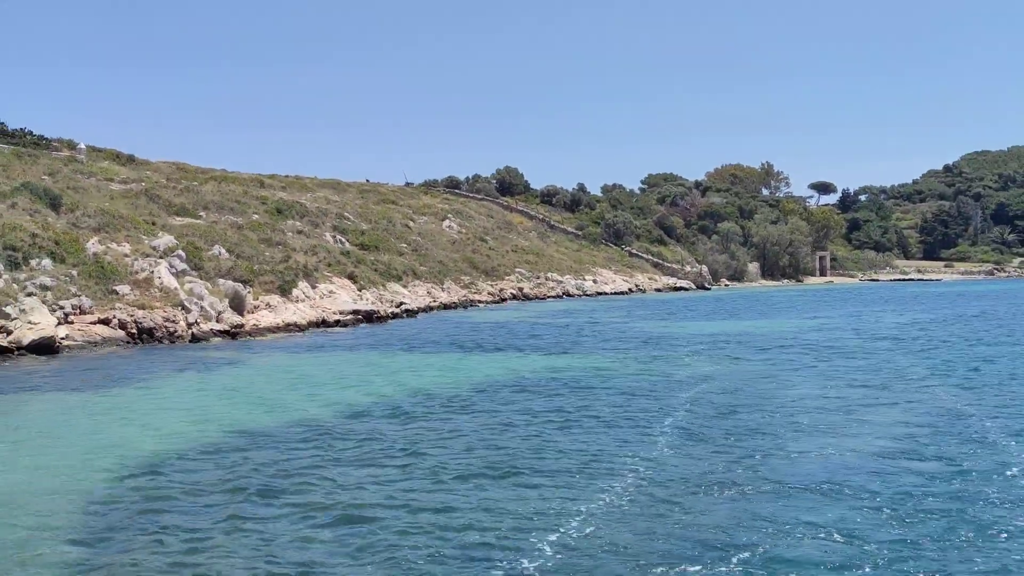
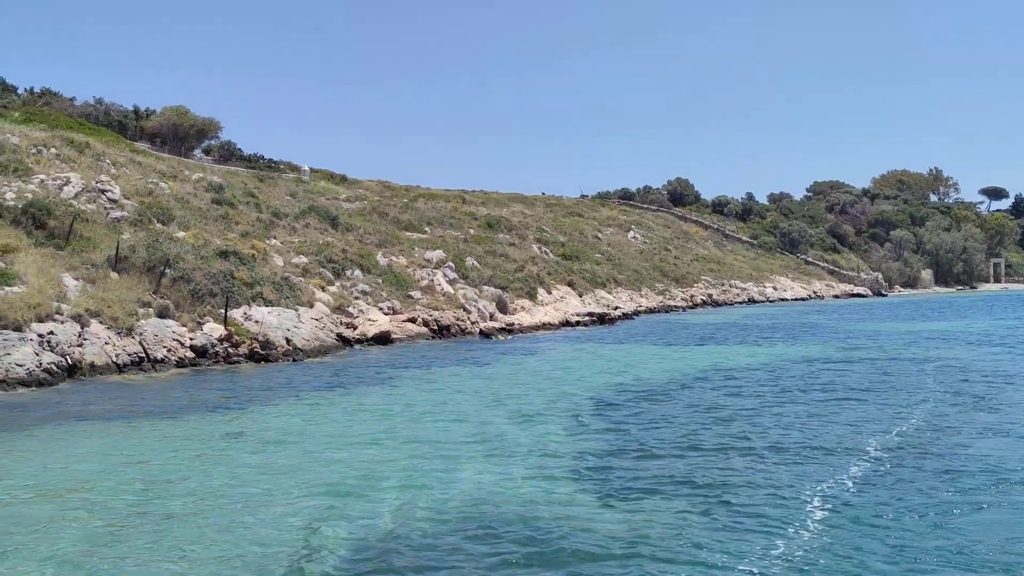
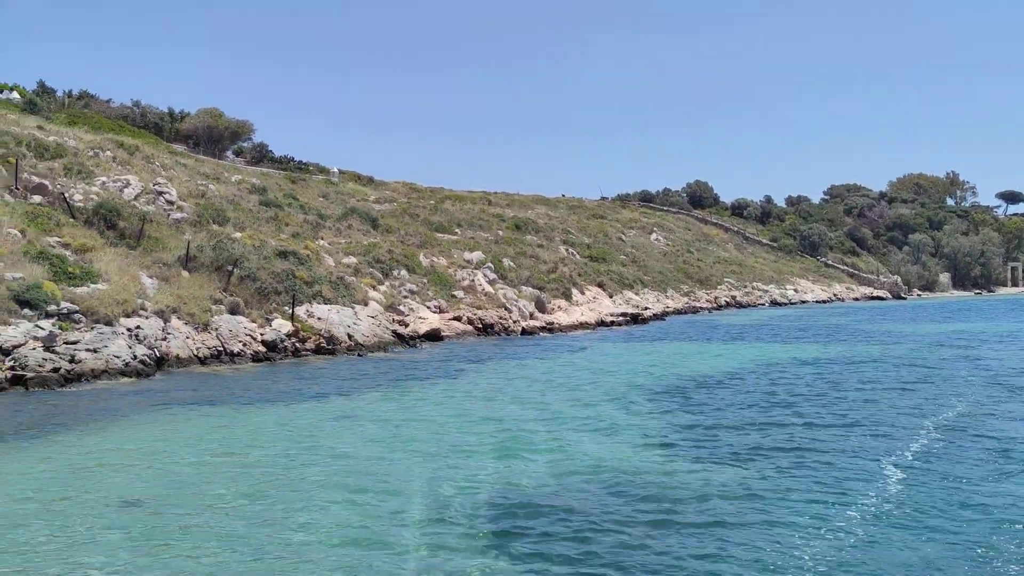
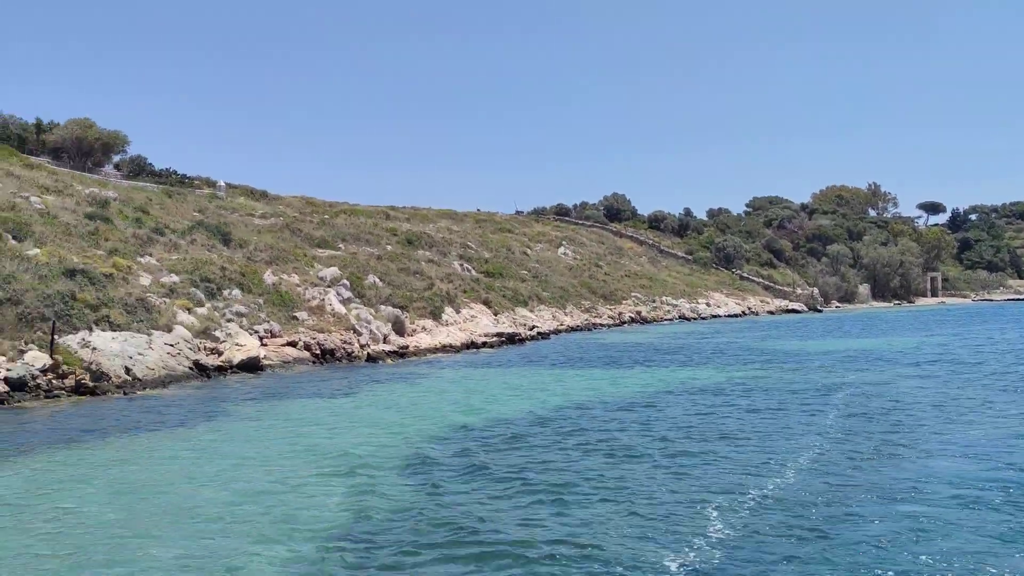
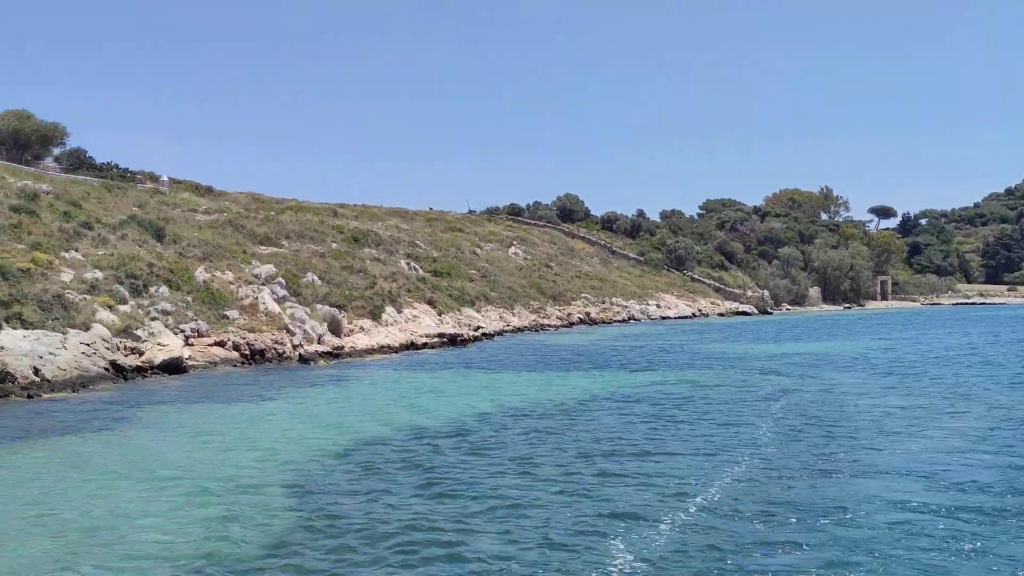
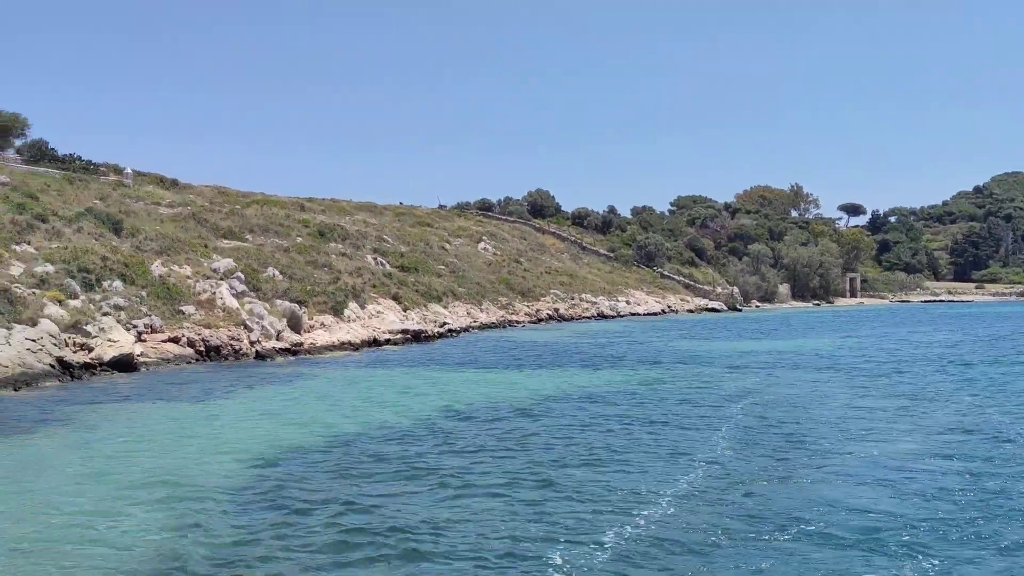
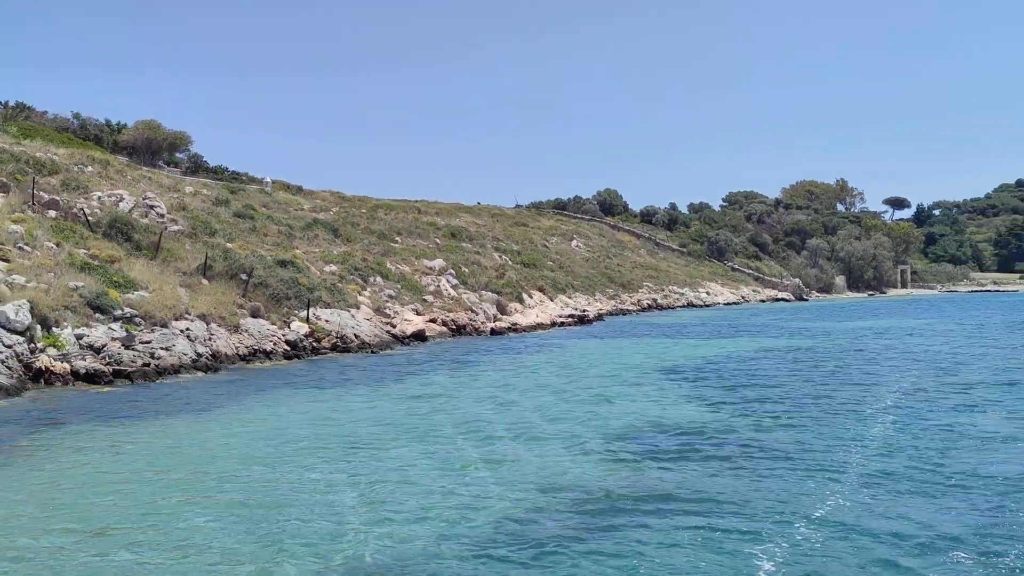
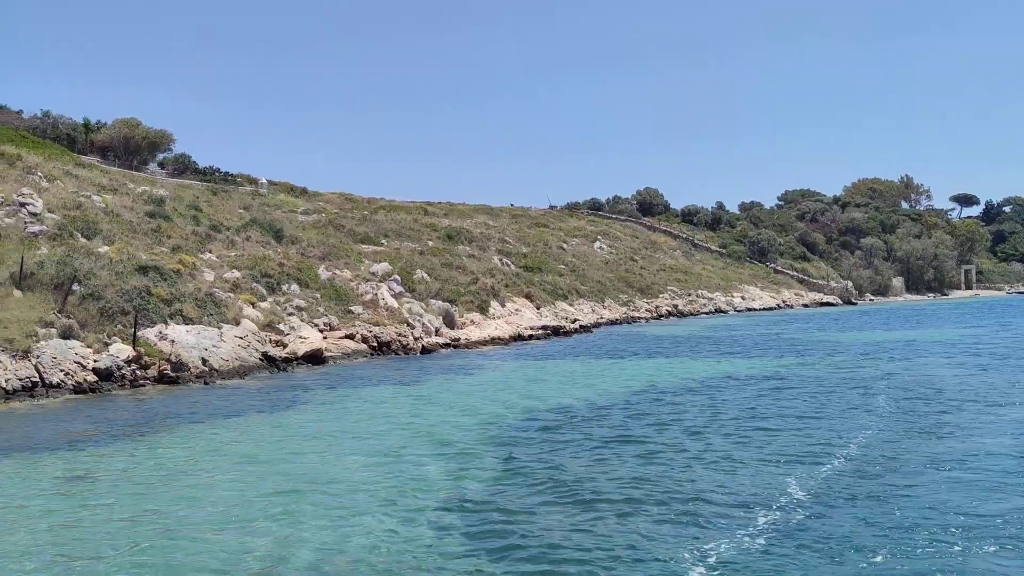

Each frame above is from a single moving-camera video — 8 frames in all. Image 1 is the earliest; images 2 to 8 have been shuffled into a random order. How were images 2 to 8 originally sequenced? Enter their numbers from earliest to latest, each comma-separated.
6, 5, 4, 8, 2, 3, 7
